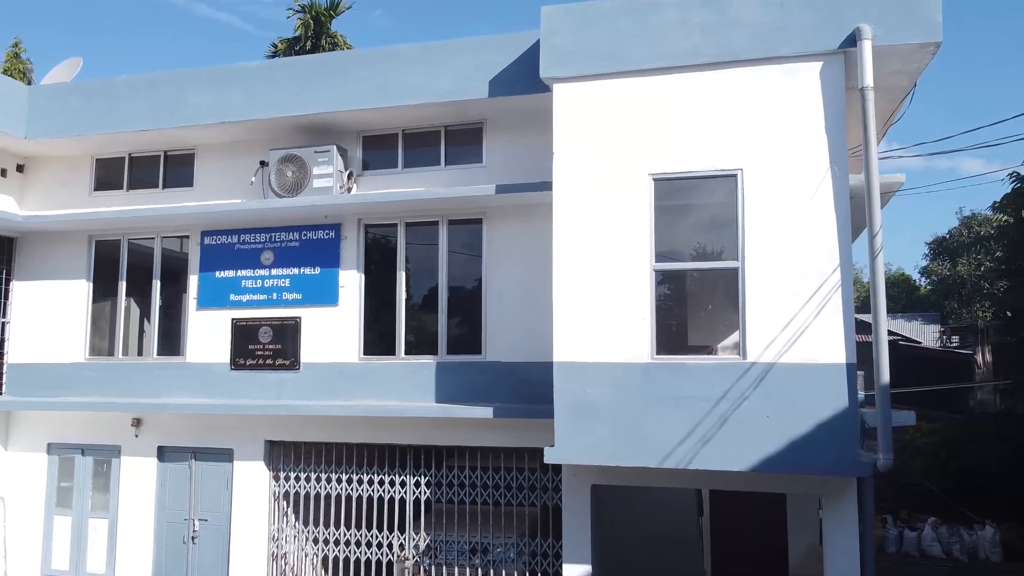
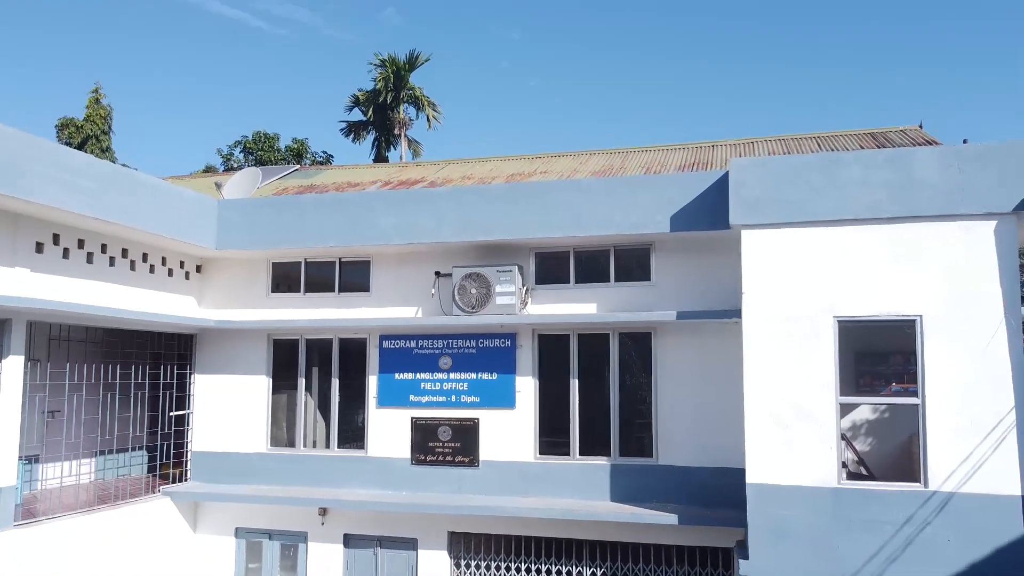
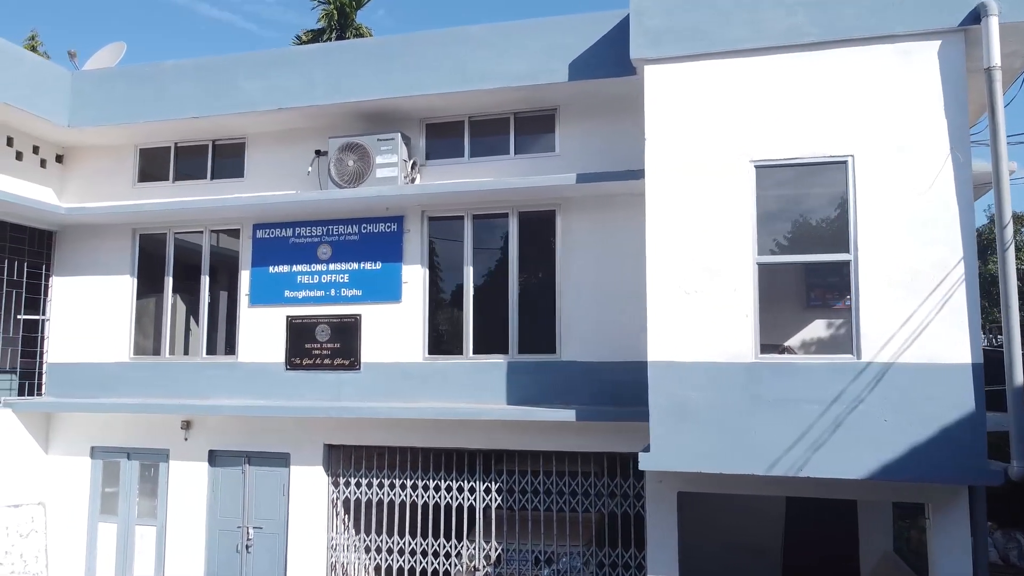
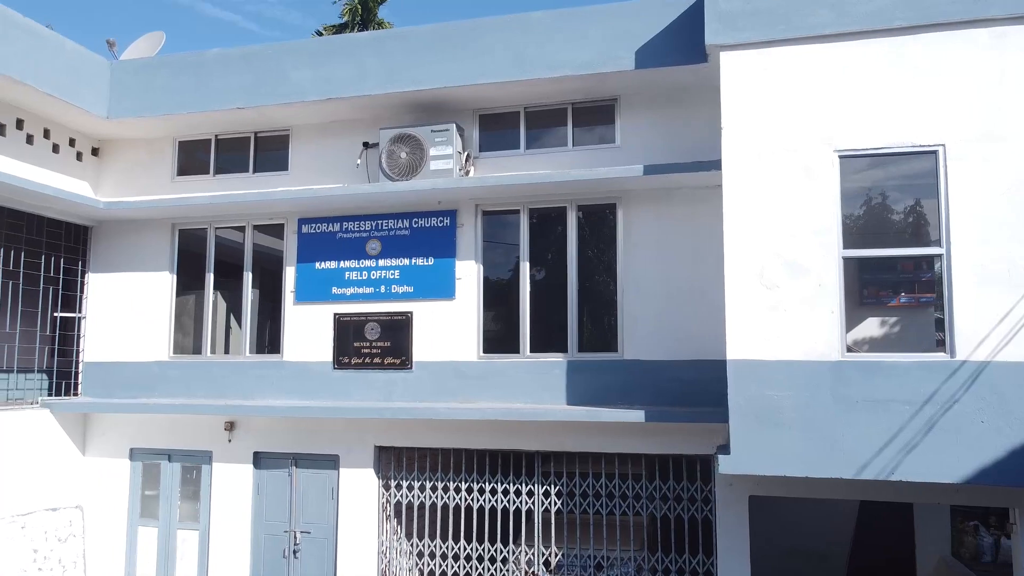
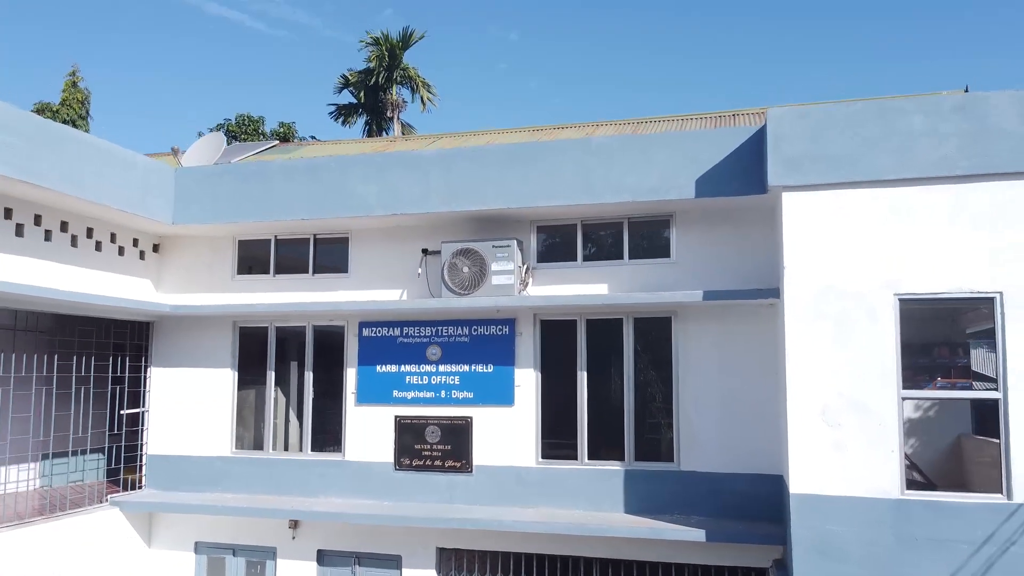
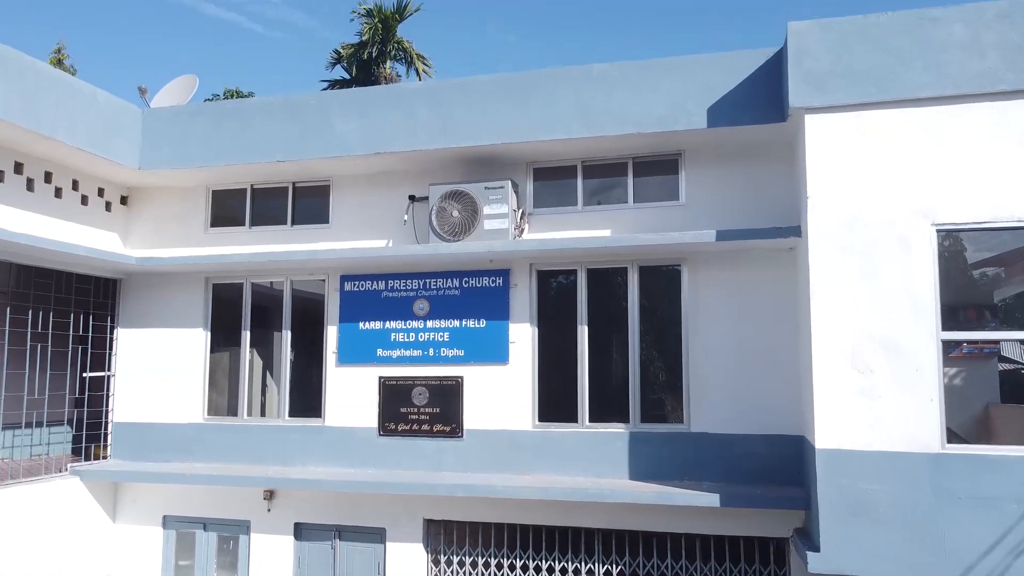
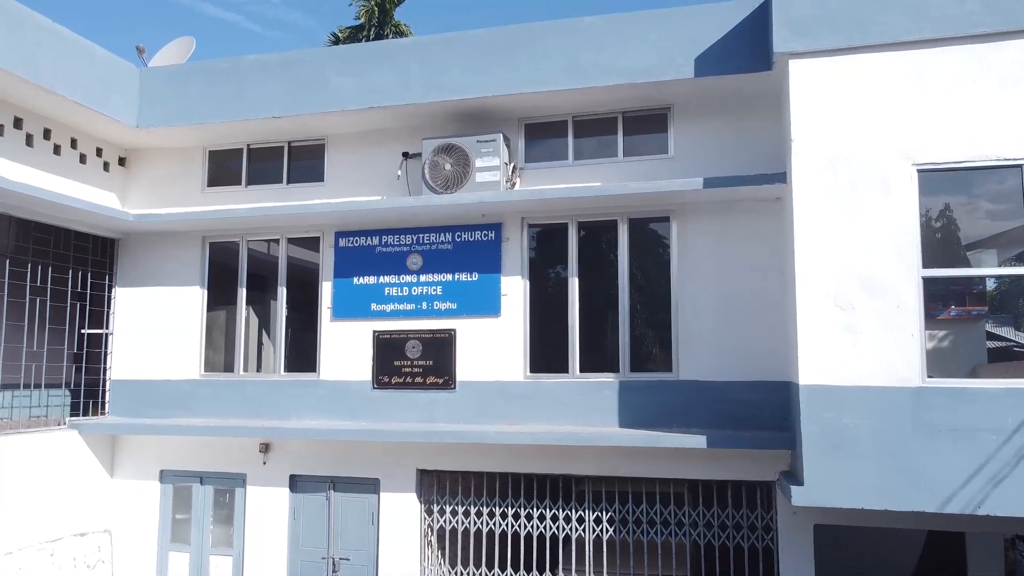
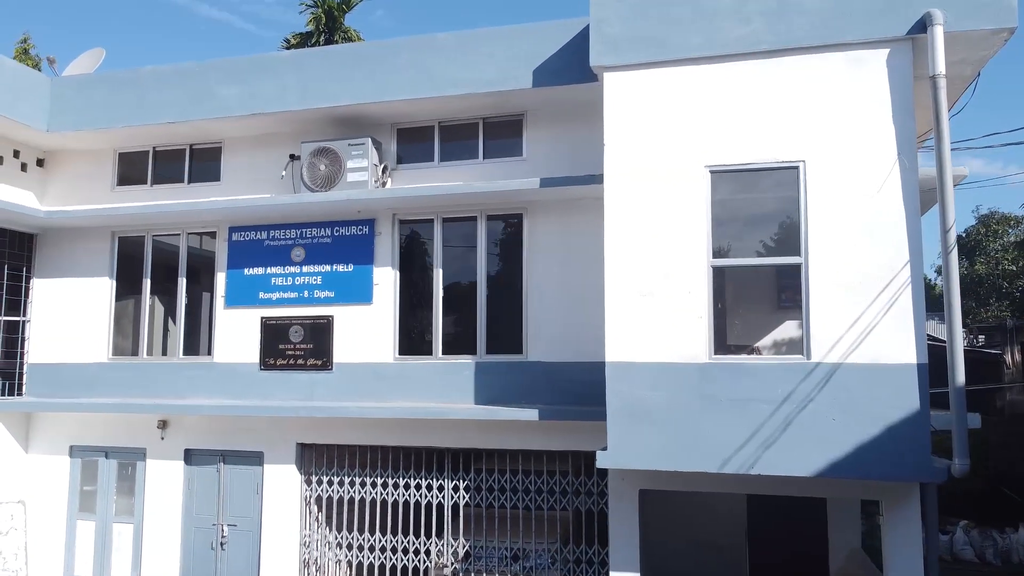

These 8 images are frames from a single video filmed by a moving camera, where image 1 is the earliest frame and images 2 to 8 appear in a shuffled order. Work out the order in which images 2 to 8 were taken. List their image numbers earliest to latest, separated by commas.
8, 3, 4, 7, 6, 5, 2
